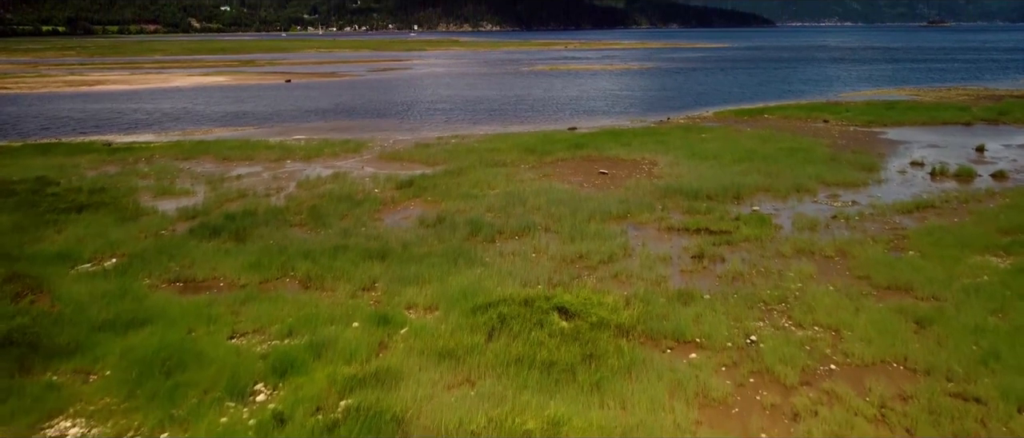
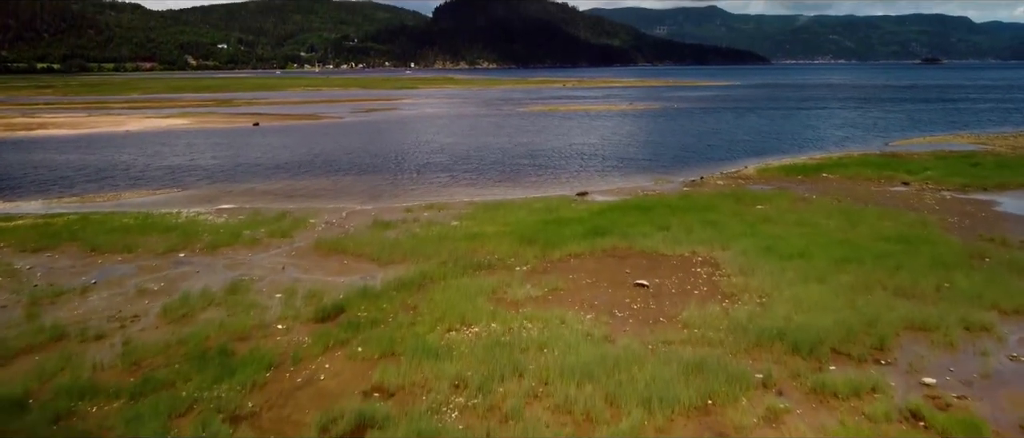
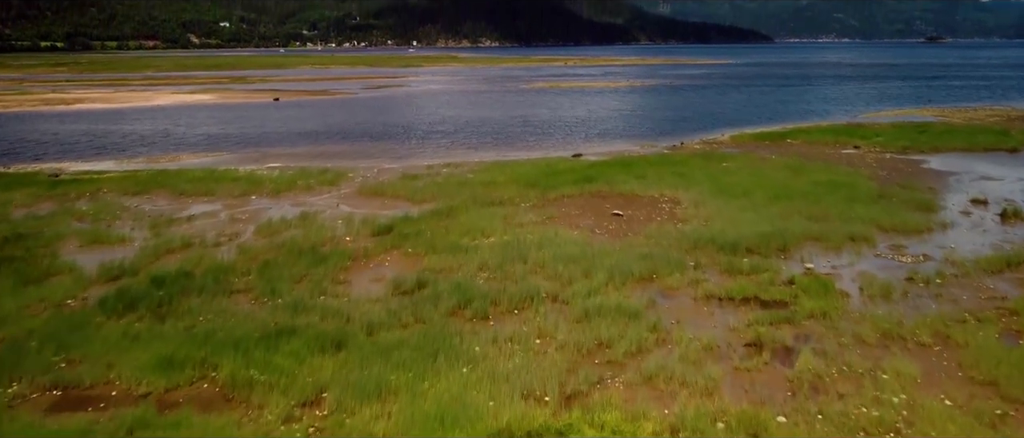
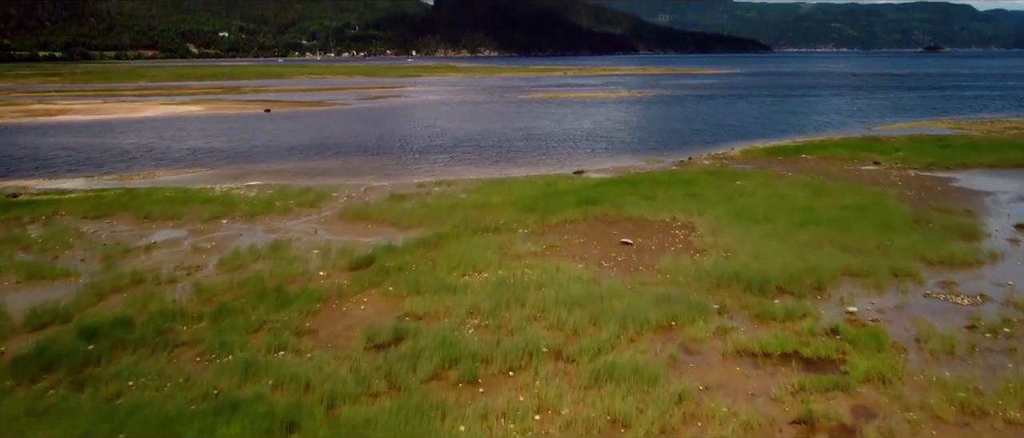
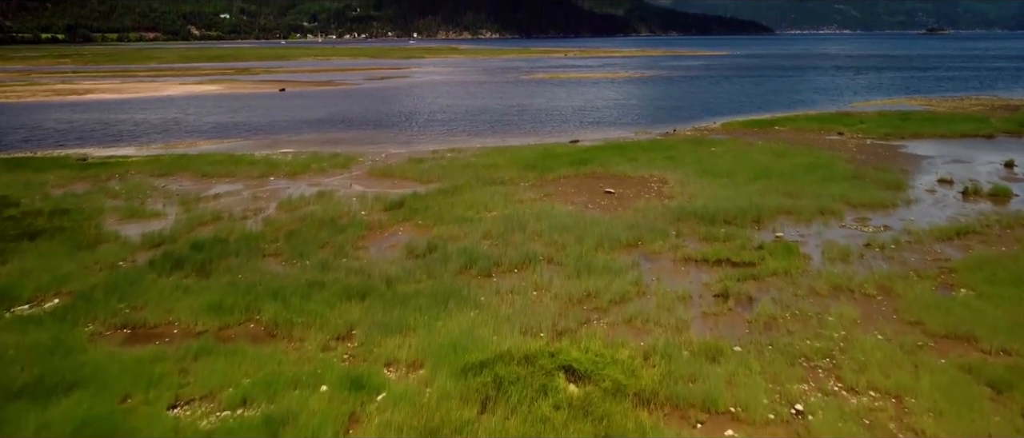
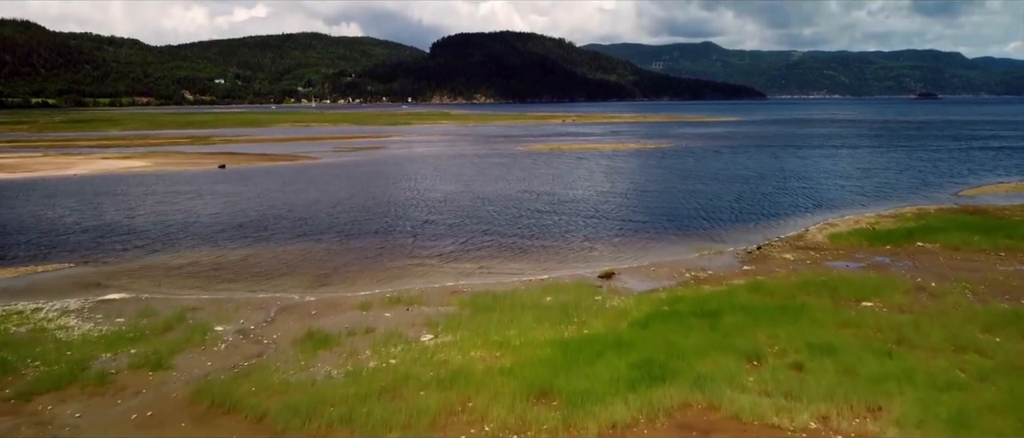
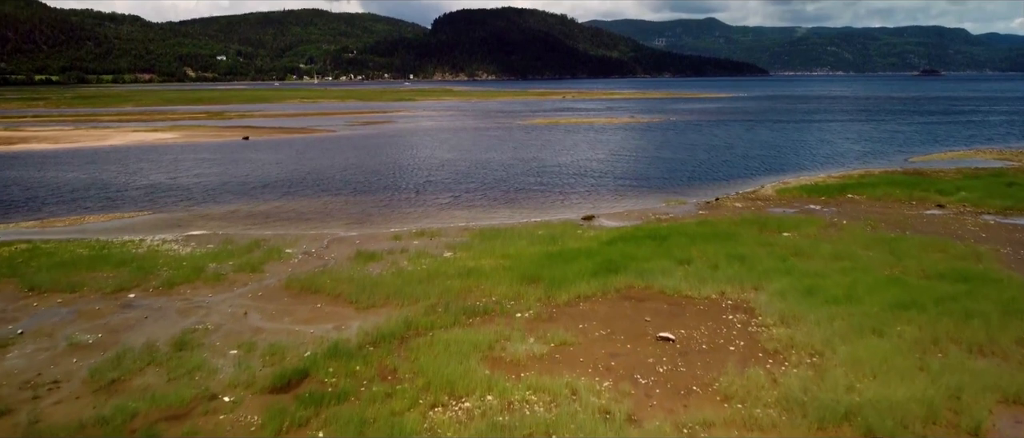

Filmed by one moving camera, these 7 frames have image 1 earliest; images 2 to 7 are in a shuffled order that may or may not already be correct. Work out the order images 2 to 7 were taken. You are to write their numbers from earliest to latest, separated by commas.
5, 3, 4, 2, 7, 6
